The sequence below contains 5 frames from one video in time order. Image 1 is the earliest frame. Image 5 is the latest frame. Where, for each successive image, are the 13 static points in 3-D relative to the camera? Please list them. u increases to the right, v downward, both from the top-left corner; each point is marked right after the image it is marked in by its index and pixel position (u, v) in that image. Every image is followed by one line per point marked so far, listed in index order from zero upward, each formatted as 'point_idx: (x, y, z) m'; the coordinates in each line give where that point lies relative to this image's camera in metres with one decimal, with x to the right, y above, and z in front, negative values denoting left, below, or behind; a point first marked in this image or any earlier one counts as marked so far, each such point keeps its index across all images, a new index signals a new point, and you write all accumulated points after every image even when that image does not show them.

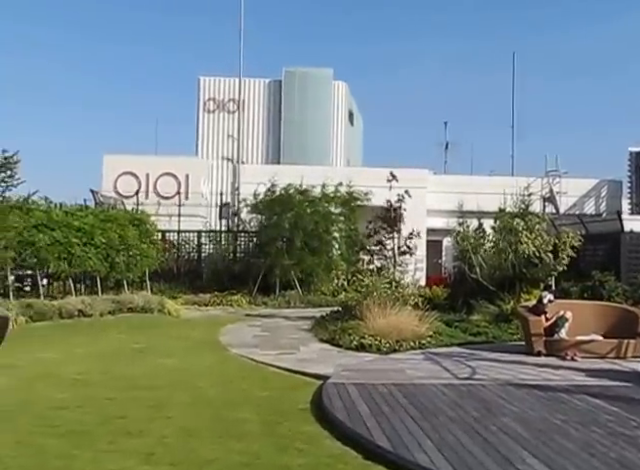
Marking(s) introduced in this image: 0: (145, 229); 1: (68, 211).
0: (-4.0, +0.1, +17.2) m
1: (-5.0, +0.5, +15.0) m
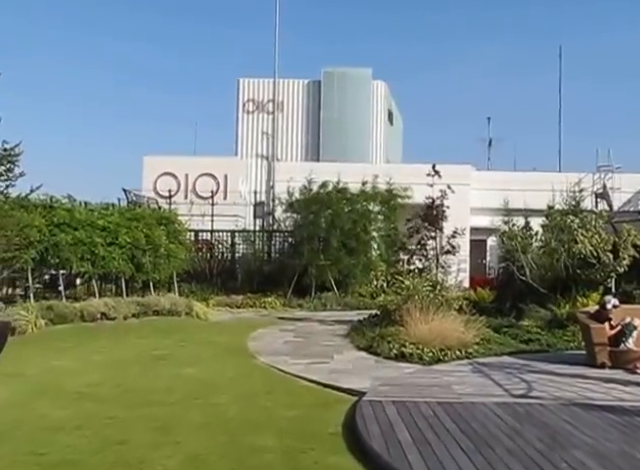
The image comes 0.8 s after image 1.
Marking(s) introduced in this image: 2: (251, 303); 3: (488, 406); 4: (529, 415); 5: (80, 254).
0: (-3.2, +0.1, +16.4) m
1: (-4.3, +0.5, +14.2) m
2: (-1.8, -1.8, +19.7) m
3: (+1.6, -1.7, +7.5) m
4: (+1.9, -1.6, +7.0) m
5: (-4.3, -0.3, +13.7) m
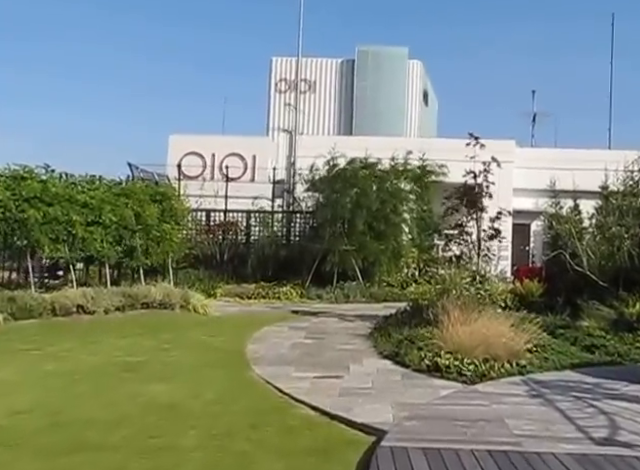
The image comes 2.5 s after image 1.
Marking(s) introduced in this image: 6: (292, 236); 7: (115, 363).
0: (-2.8, +0.5, +14.3) m
1: (-4.0, +0.8, +12.1) m
2: (-1.3, -1.4, +17.5) m
3: (+1.6, -1.5, +5.2) m
4: (+1.9, -1.5, +4.7) m
5: (-4.1, 0.0, +11.6) m
6: (-0.7, 0.0, +19.6) m
7: (-2.3, -1.4, +8.4) m
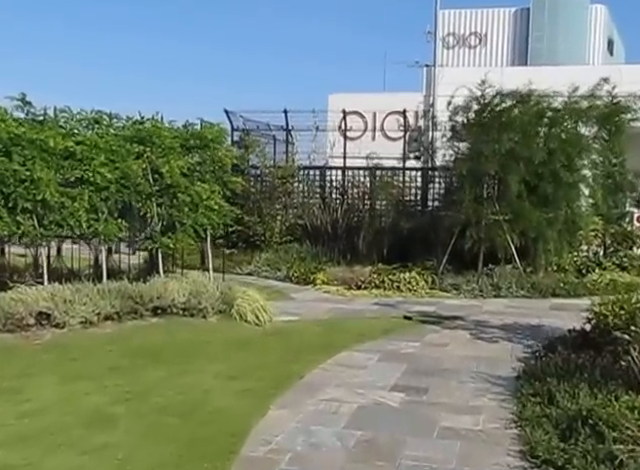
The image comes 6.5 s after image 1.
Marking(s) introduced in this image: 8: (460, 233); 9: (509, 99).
0: (-1.2, +1.0, +9.8) m
1: (-2.8, +1.2, +8.0) m
2: (+1.0, -0.8, +12.7) m
3: (+1.1, -1.5, 0.0) m
4: (+1.2, -1.6, -0.5) m
5: (-3.0, +0.4, +7.5) m
6: (+2.0, +0.6, +14.6) m
7: (-2.0, -1.3, +4.1) m
8: (+2.5, 0.0, +13.5) m
9: (+3.2, +2.3, +12.9) m
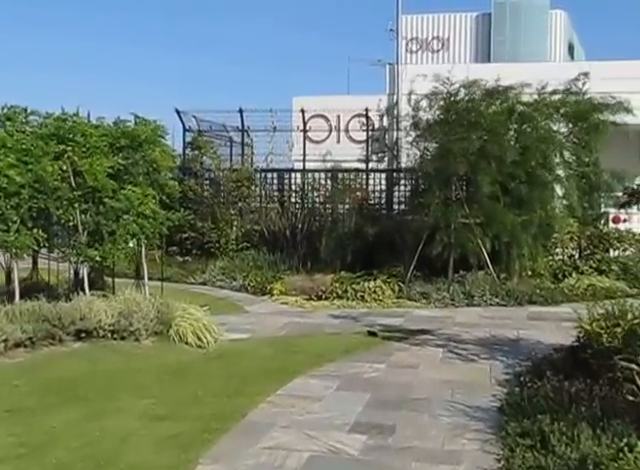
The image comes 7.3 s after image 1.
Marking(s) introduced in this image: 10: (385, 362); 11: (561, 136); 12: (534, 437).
0: (-1.7, +0.9, +8.7) m
1: (-3.3, +1.1, +6.8) m
2: (+0.3, -0.9, +11.7) m
3: (+1.0, -1.6, -0.9) m
4: (+1.1, -1.6, -1.5) m
5: (-3.5, +0.3, +6.4) m
6: (+1.3, +0.6, +13.6) m
7: (-2.3, -1.3, +2.9) m
8: (+1.8, 0.0, +12.5) m
9: (+2.5, +2.3, +12.1) m
10: (+0.6, -1.2, +7.1) m
11: (+3.8, +1.5, +11.9) m
12: (+1.3, -1.2, +4.6) m
